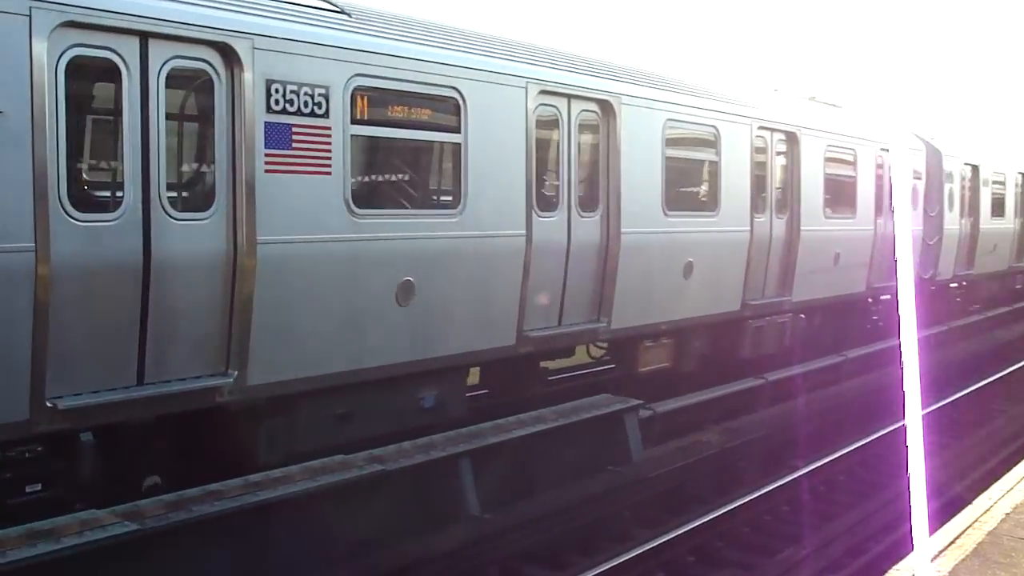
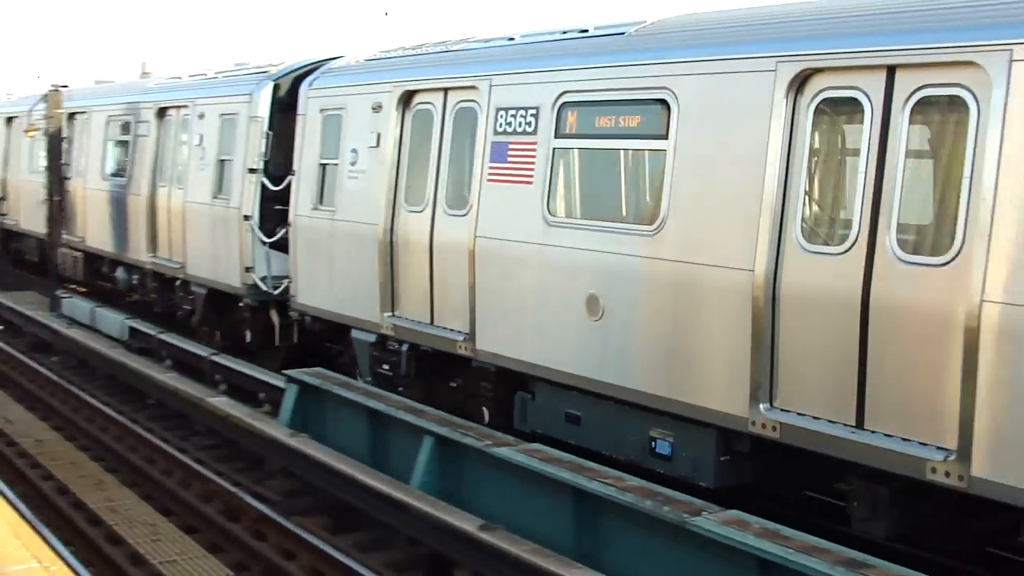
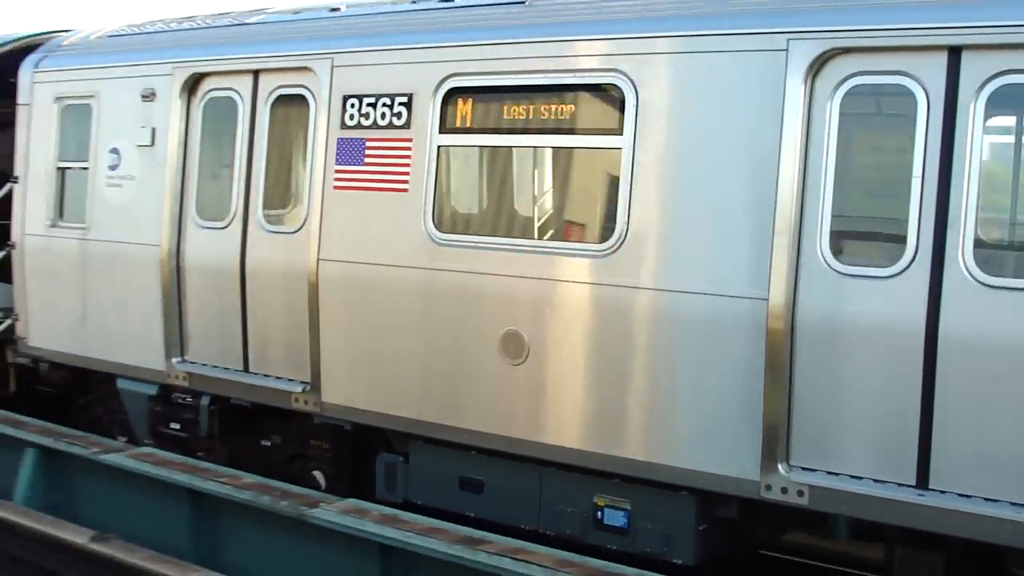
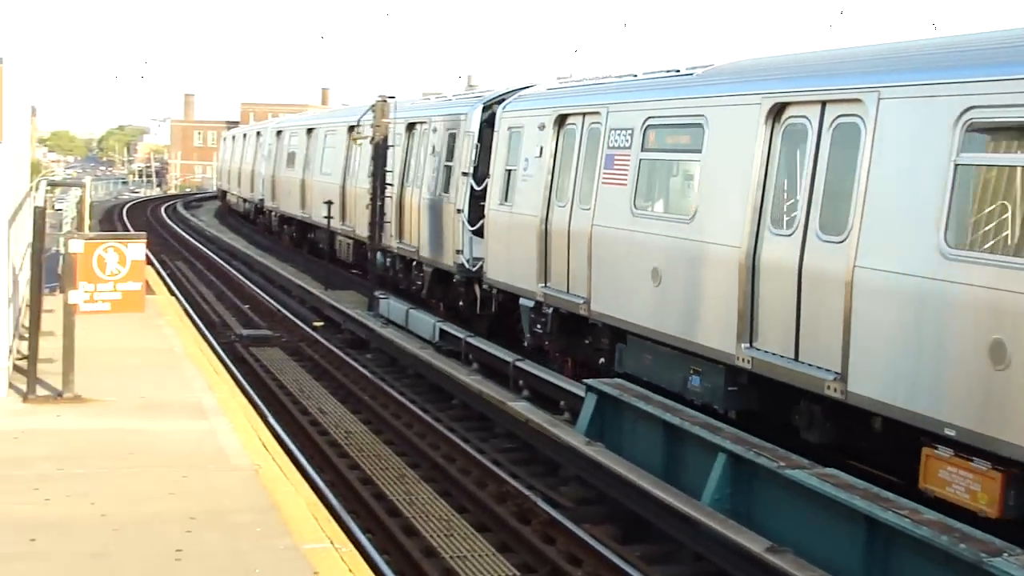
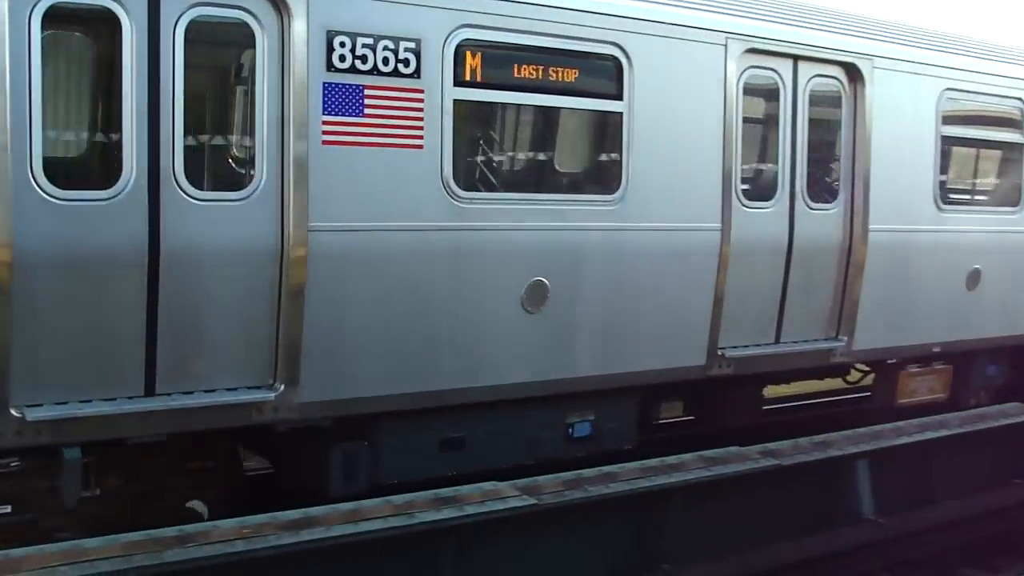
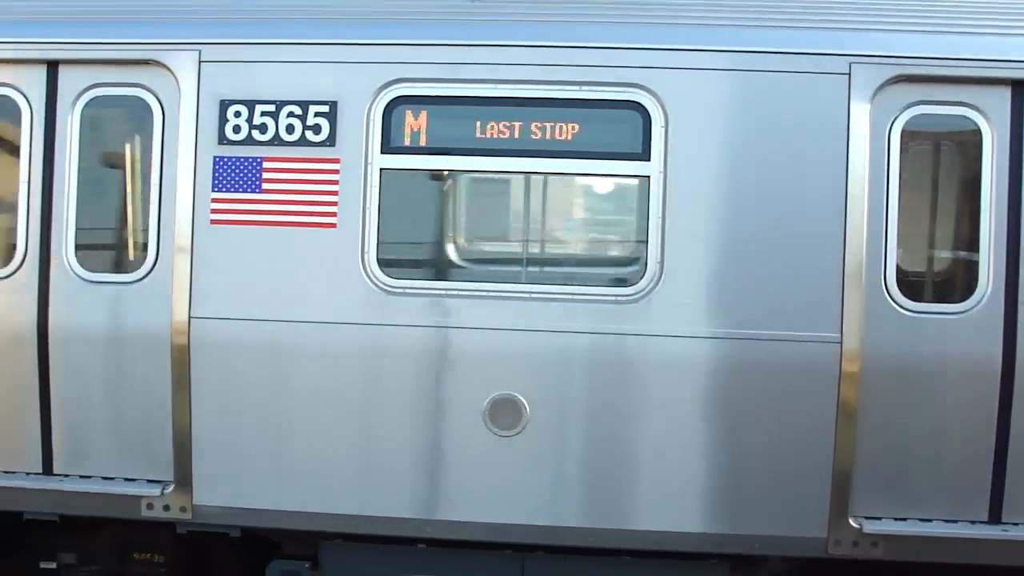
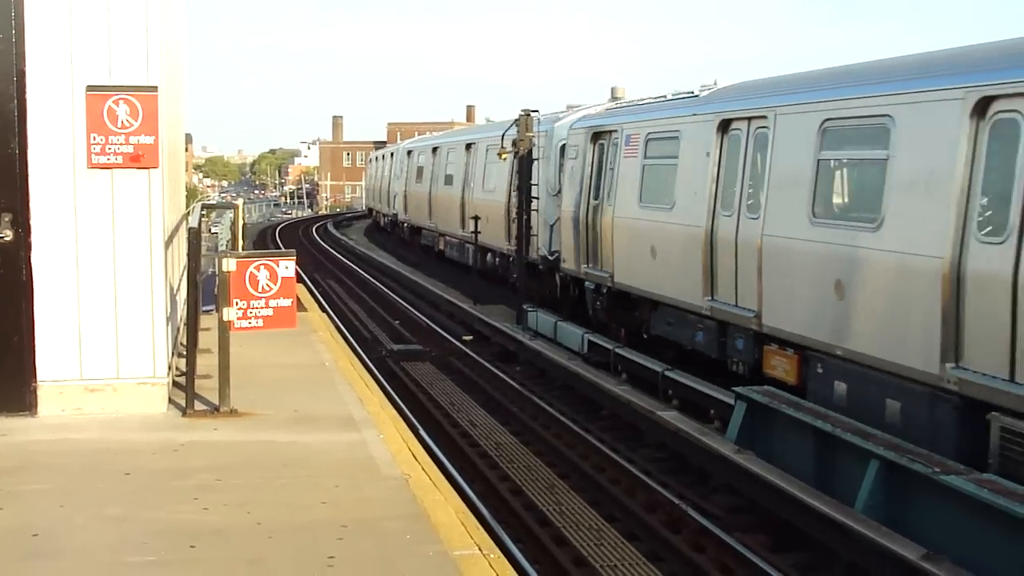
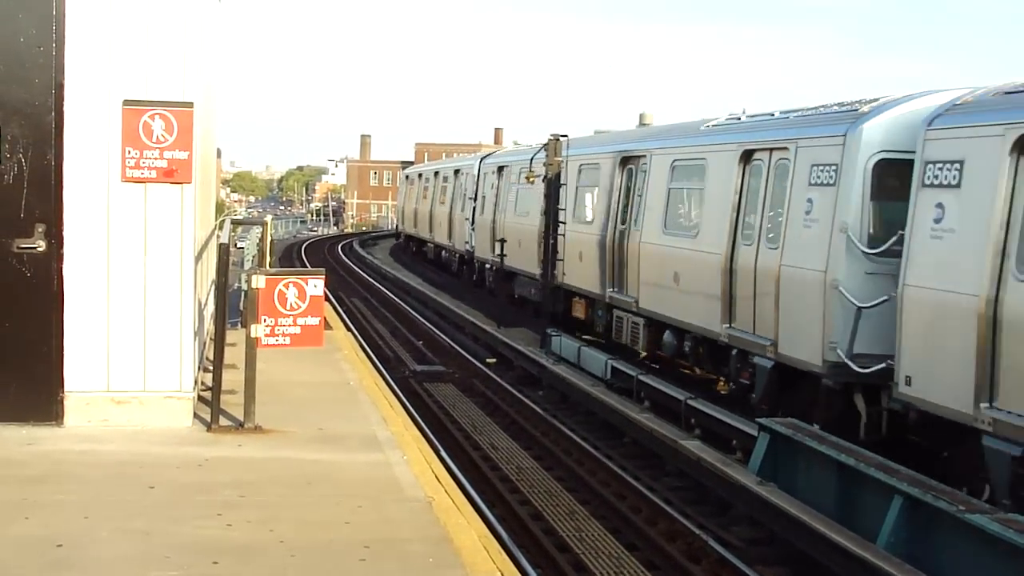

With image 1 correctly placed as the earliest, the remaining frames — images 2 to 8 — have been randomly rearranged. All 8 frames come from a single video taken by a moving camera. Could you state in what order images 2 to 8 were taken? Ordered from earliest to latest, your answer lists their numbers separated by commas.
5, 6, 3, 2, 4, 8, 7
